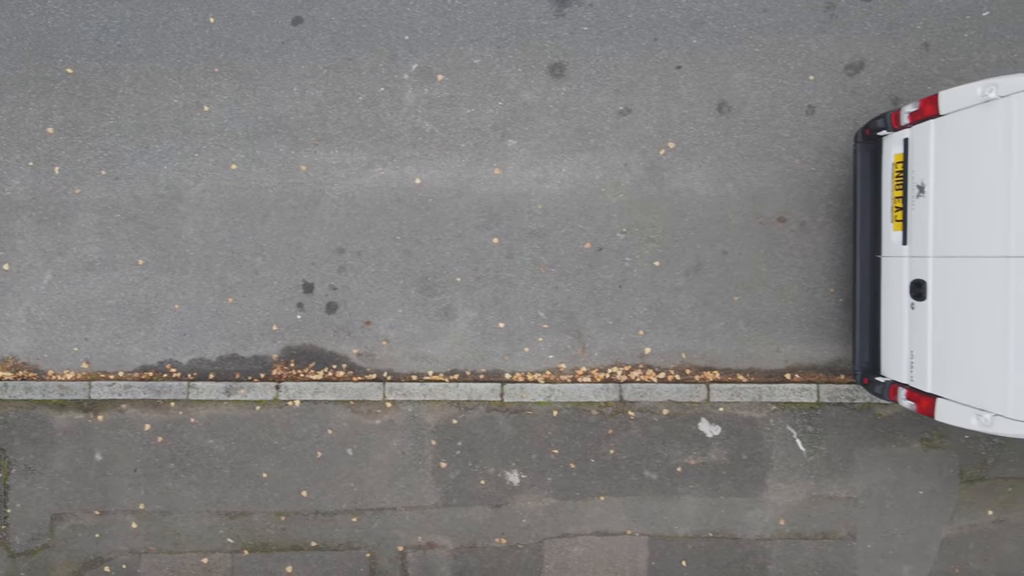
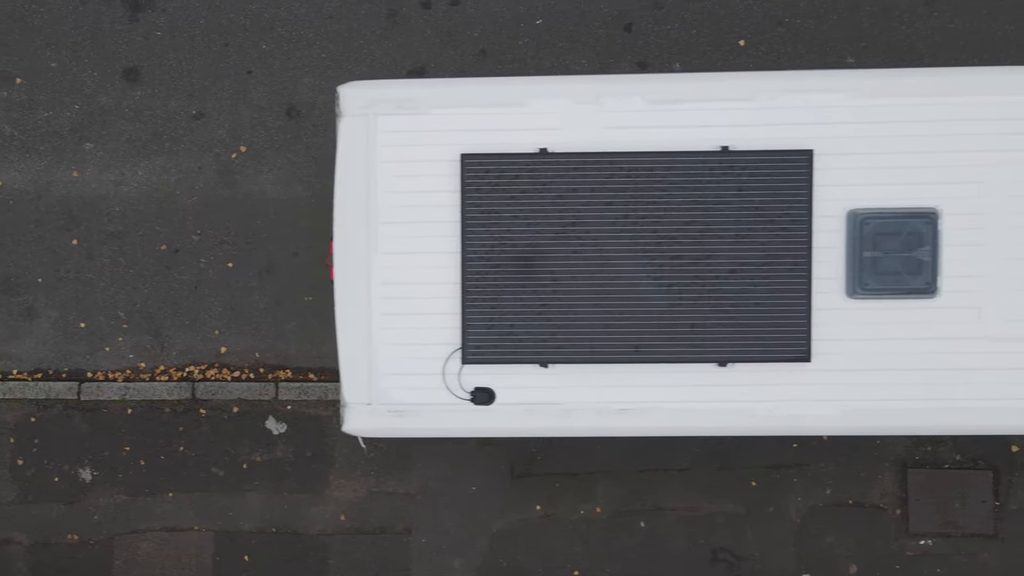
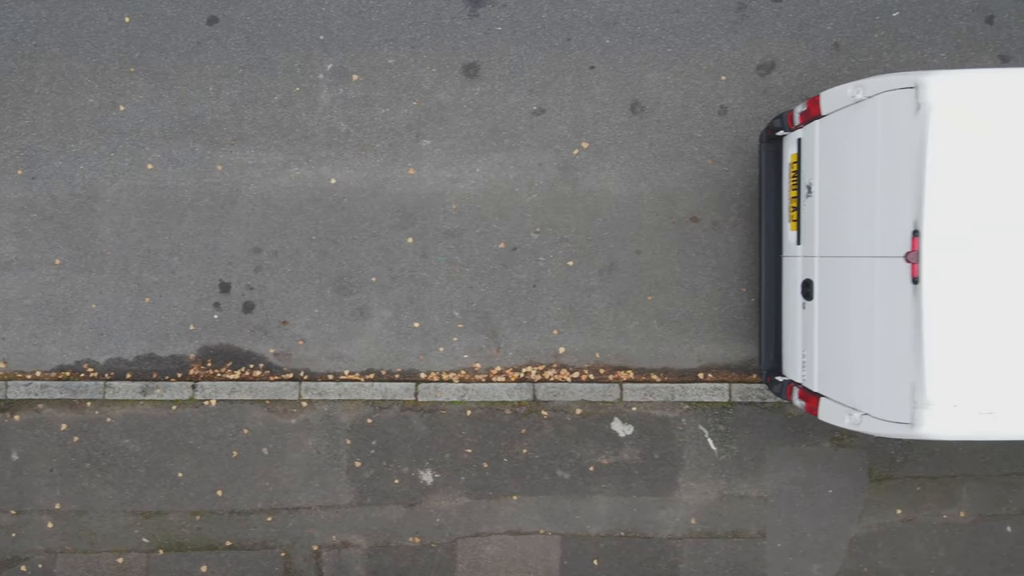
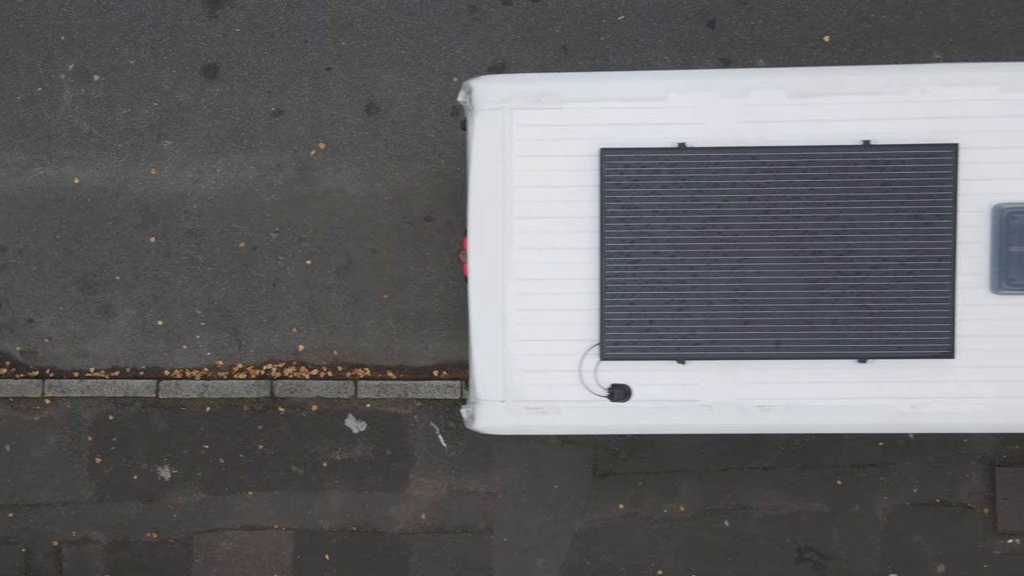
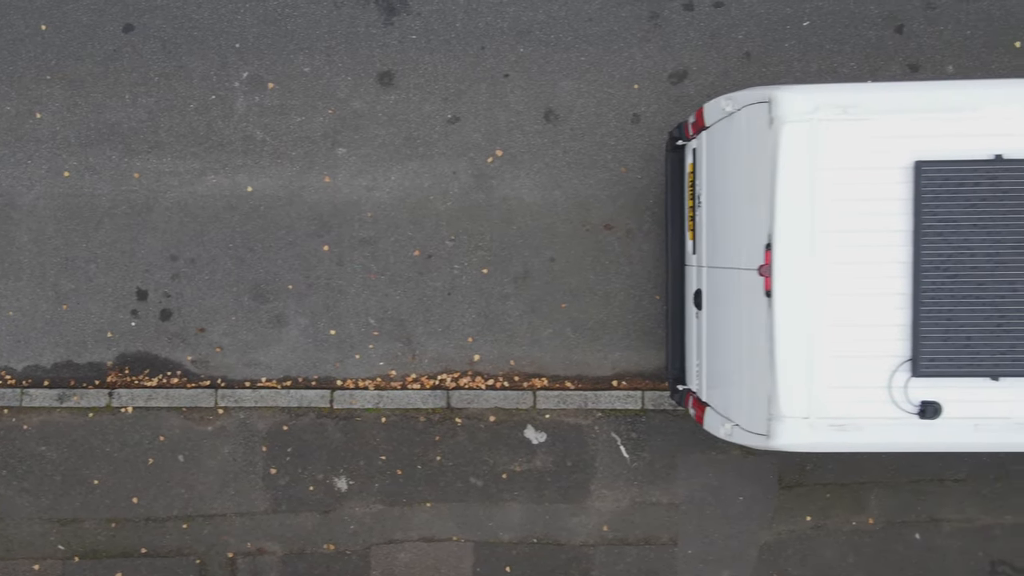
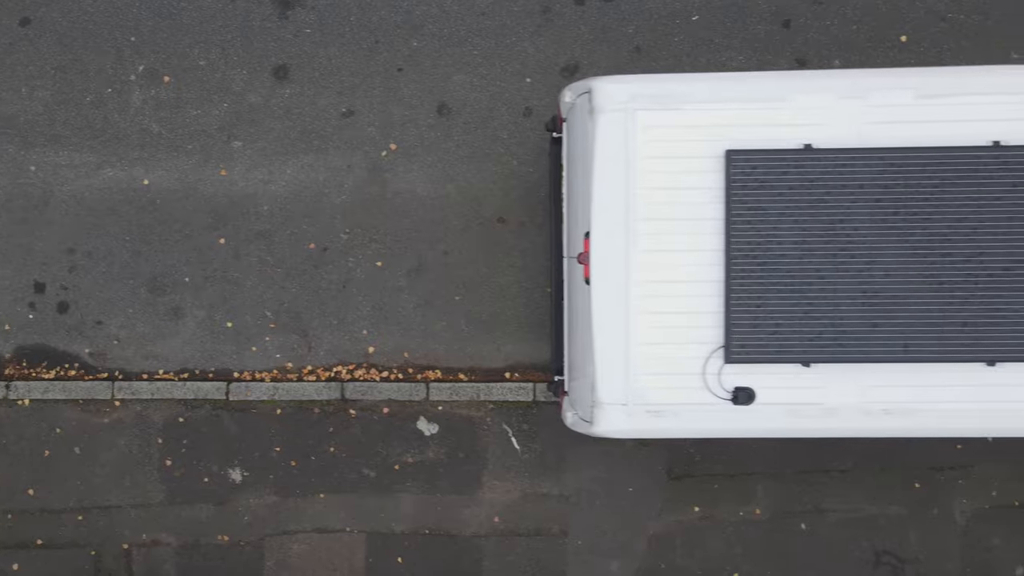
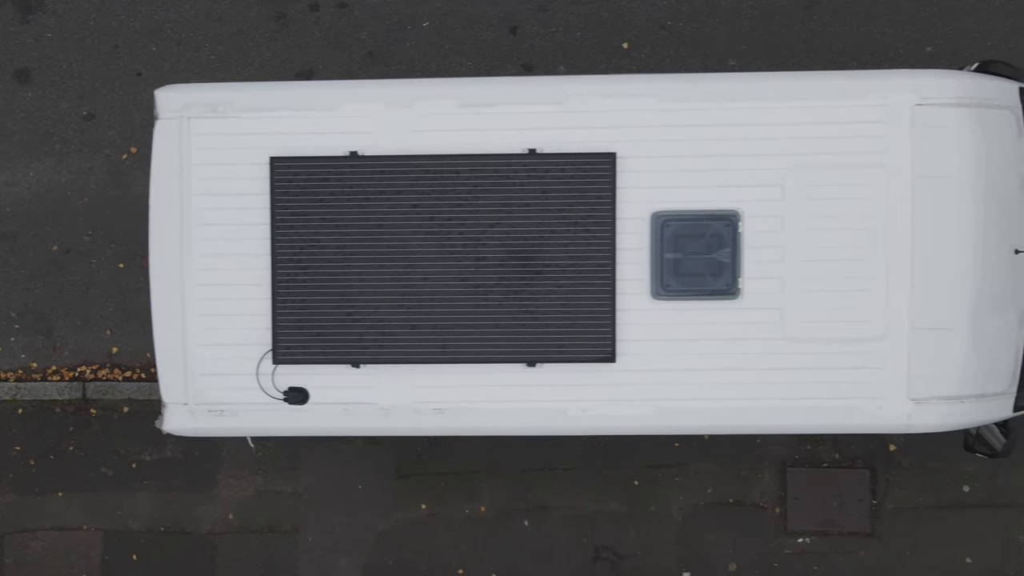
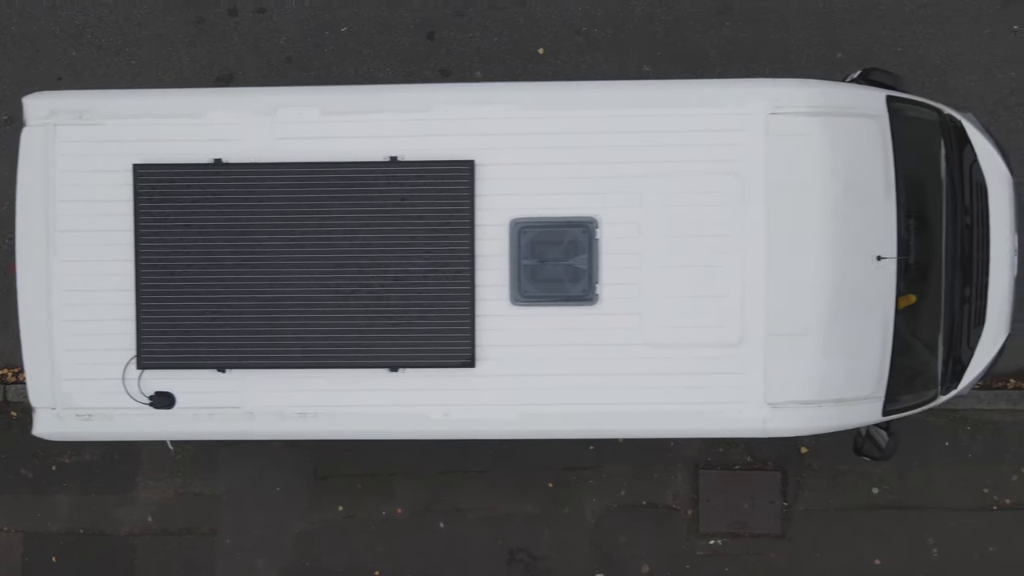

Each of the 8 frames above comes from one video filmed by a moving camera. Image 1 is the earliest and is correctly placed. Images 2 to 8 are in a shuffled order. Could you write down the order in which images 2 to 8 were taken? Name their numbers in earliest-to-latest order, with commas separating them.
3, 5, 6, 4, 2, 7, 8
